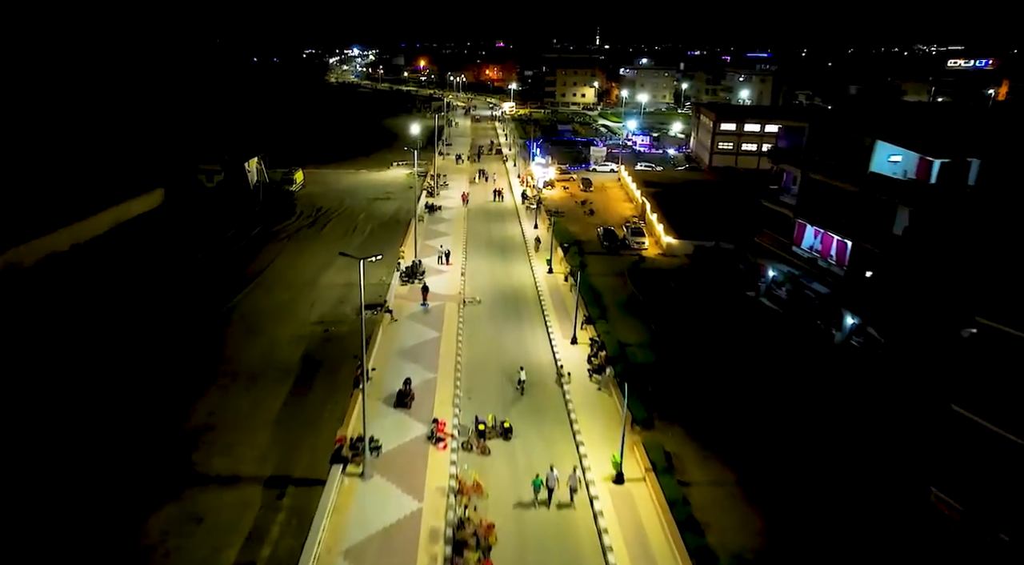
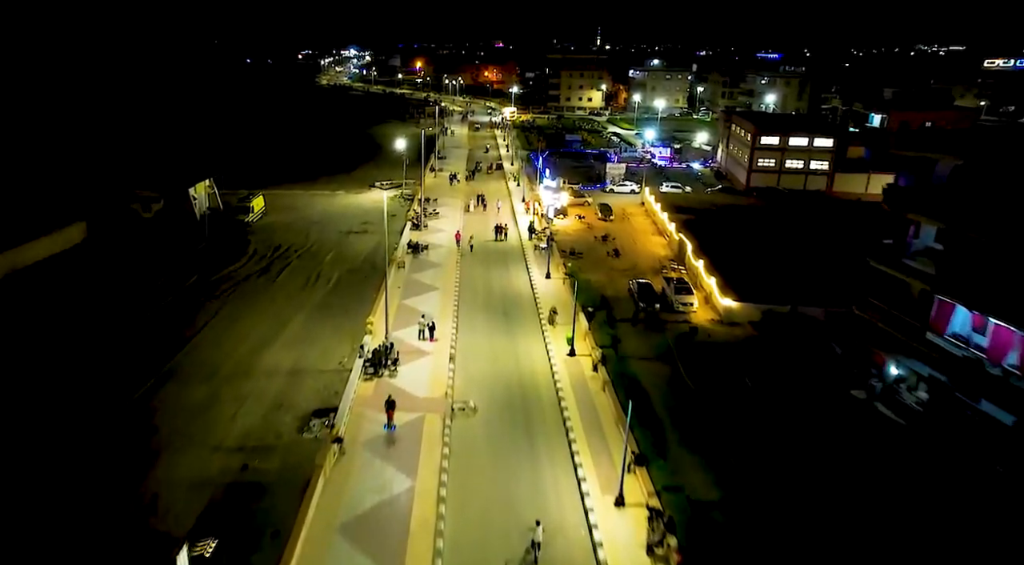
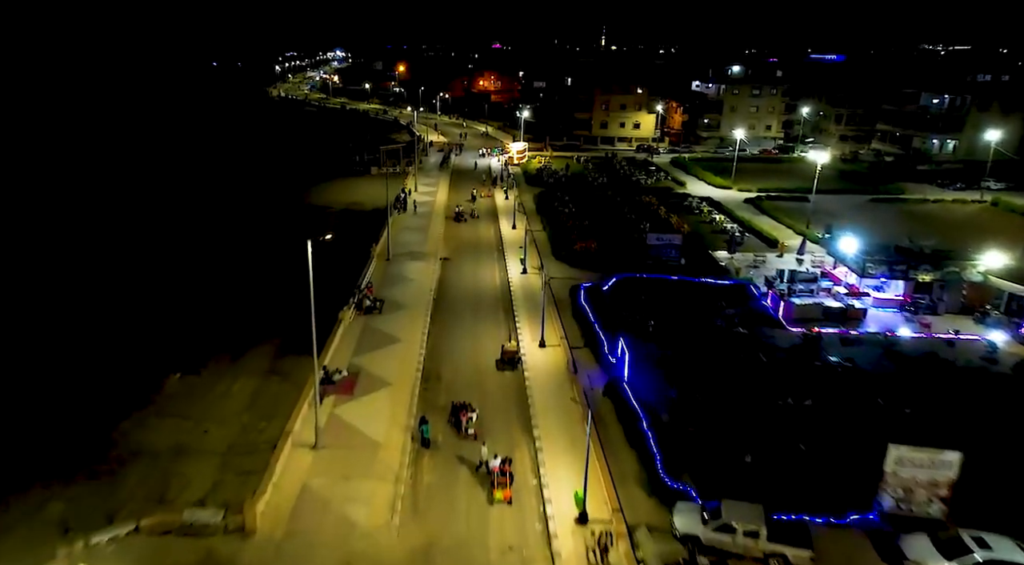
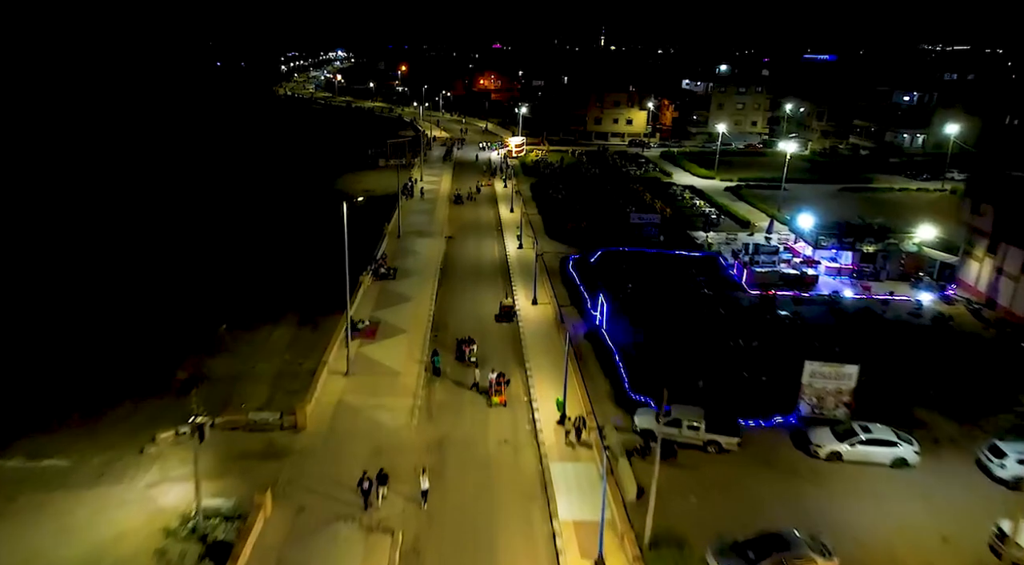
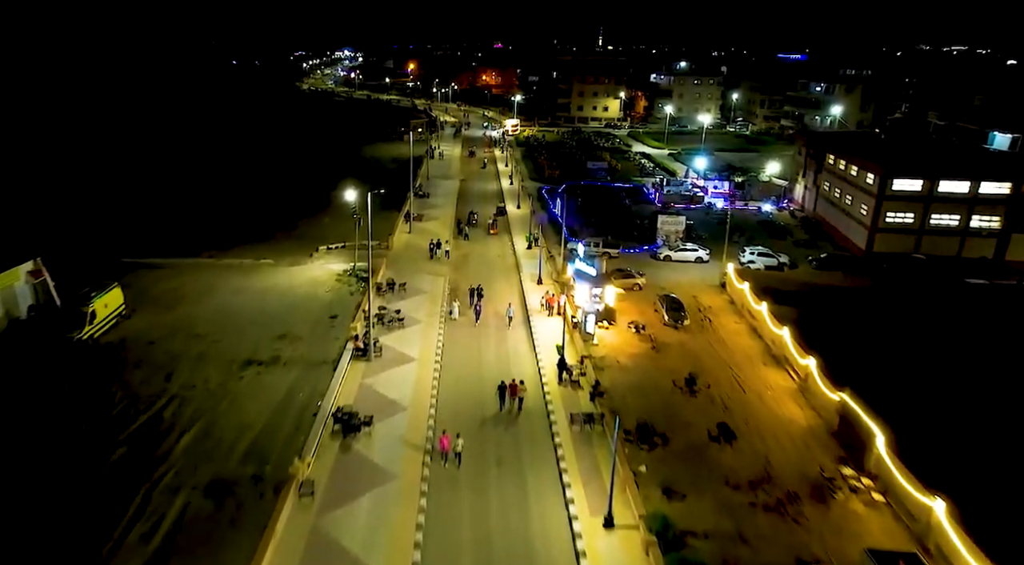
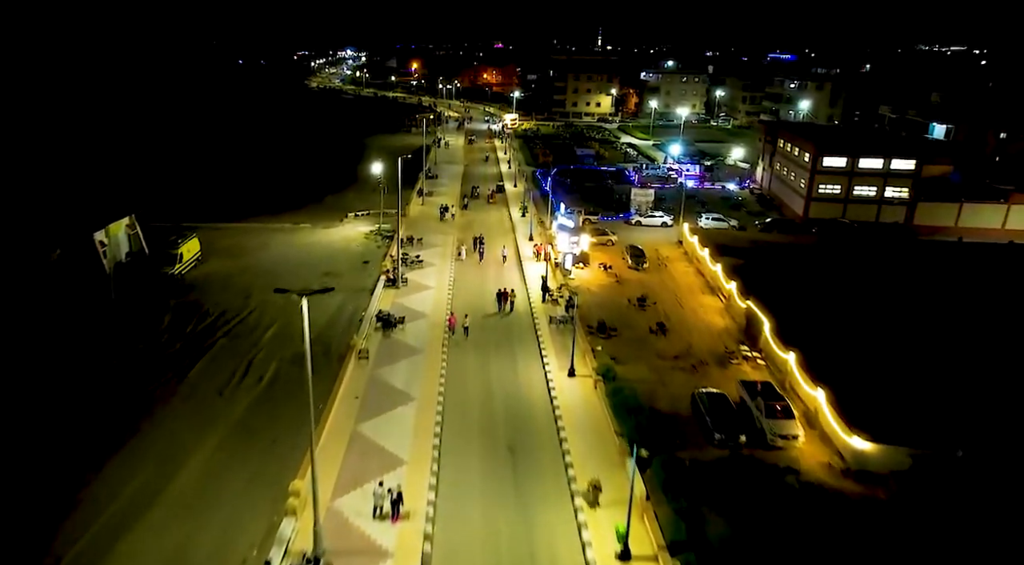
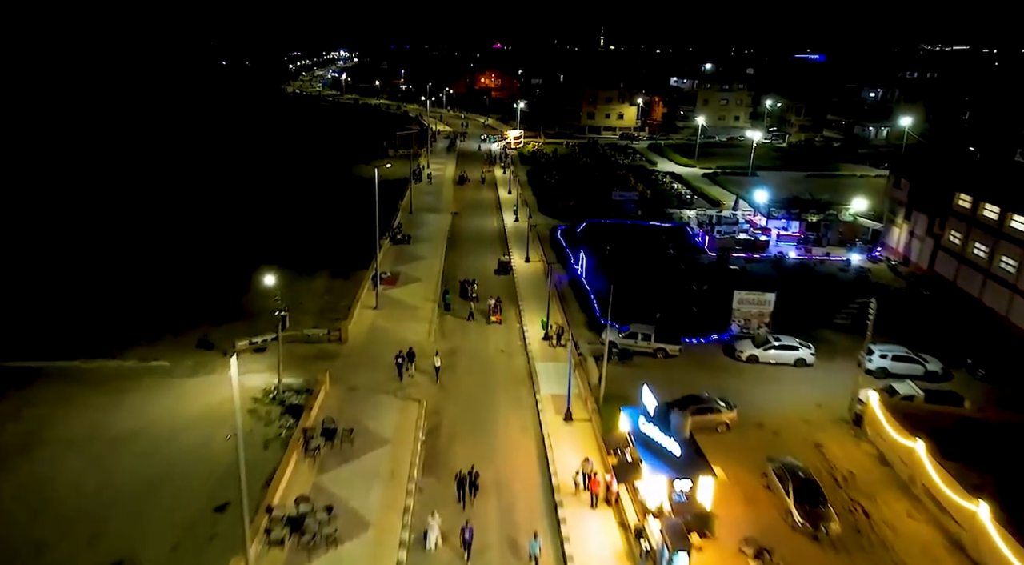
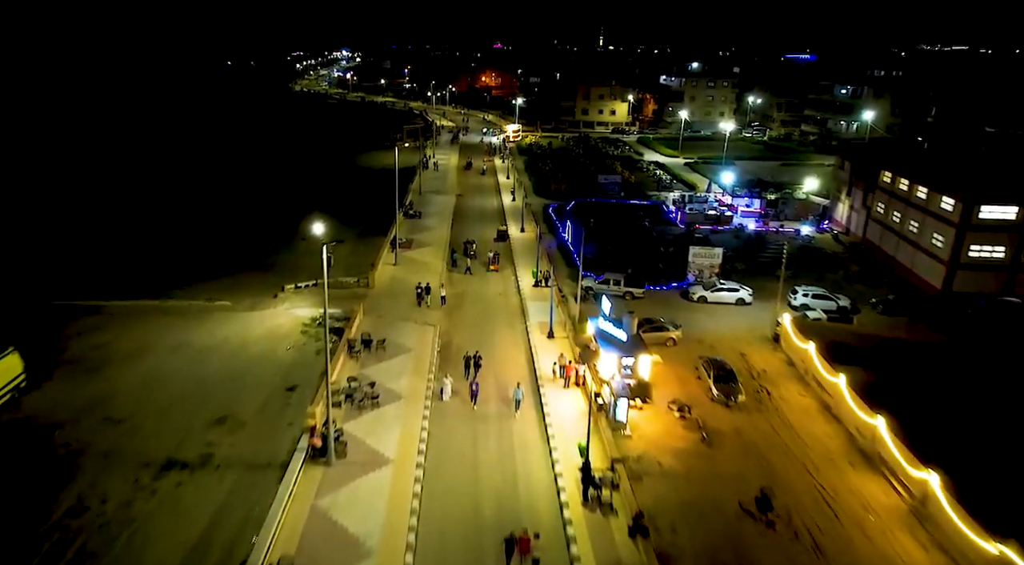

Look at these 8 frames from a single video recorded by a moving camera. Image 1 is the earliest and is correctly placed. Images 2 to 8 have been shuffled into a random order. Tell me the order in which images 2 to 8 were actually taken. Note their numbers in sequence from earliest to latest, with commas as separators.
2, 6, 5, 8, 7, 4, 3
